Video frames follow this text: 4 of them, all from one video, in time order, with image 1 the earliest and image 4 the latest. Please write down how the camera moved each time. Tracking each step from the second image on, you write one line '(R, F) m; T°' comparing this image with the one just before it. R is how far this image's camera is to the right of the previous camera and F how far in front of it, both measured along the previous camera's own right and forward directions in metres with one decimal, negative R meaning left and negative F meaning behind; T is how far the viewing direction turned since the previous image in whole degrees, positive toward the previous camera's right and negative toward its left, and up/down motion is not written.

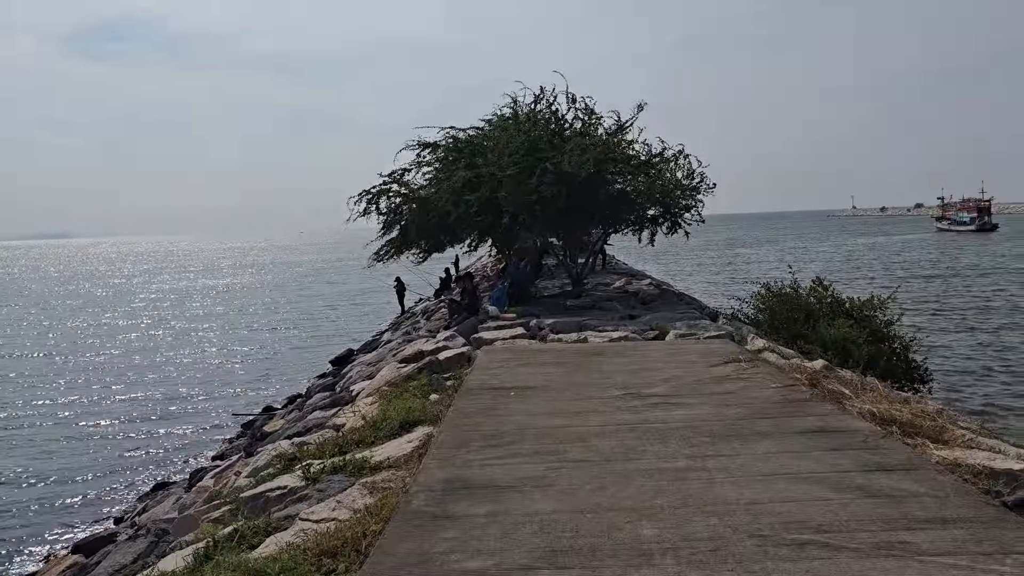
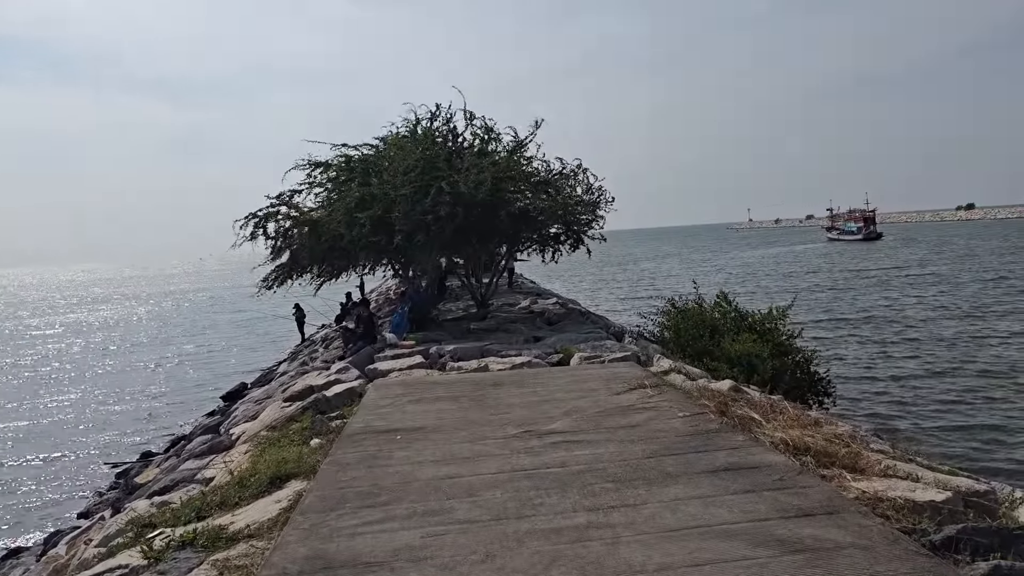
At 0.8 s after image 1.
(+0.2, +0.6) m; +6°
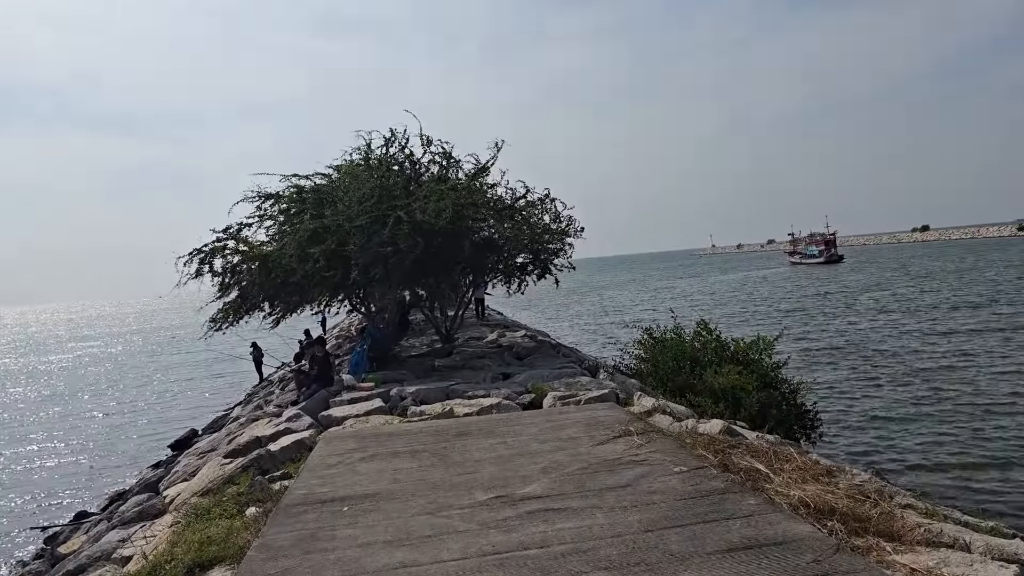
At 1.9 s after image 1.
(0.0, +0.9) m; +2°
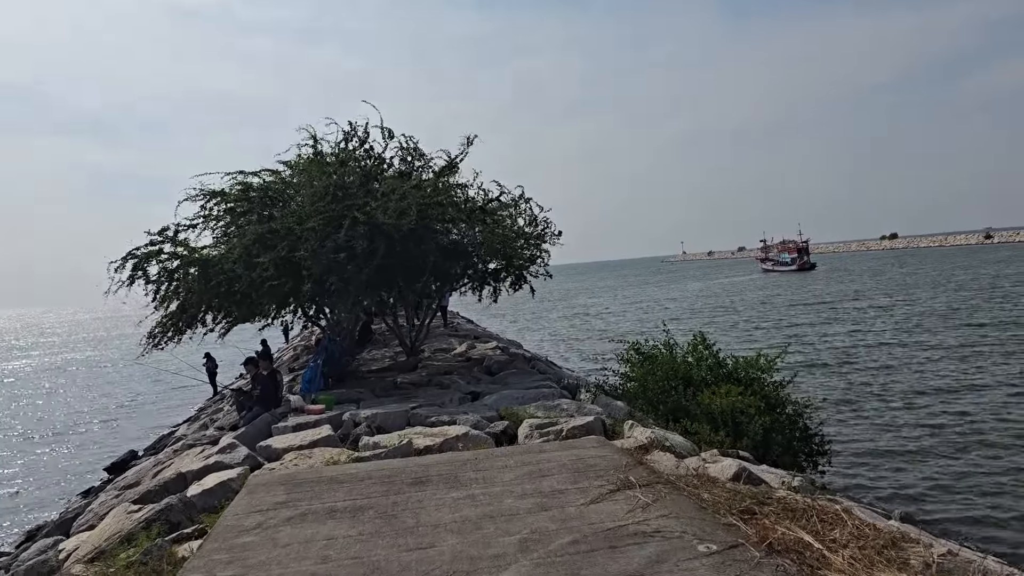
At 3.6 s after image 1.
(0.0, +1.4) m; +2°
